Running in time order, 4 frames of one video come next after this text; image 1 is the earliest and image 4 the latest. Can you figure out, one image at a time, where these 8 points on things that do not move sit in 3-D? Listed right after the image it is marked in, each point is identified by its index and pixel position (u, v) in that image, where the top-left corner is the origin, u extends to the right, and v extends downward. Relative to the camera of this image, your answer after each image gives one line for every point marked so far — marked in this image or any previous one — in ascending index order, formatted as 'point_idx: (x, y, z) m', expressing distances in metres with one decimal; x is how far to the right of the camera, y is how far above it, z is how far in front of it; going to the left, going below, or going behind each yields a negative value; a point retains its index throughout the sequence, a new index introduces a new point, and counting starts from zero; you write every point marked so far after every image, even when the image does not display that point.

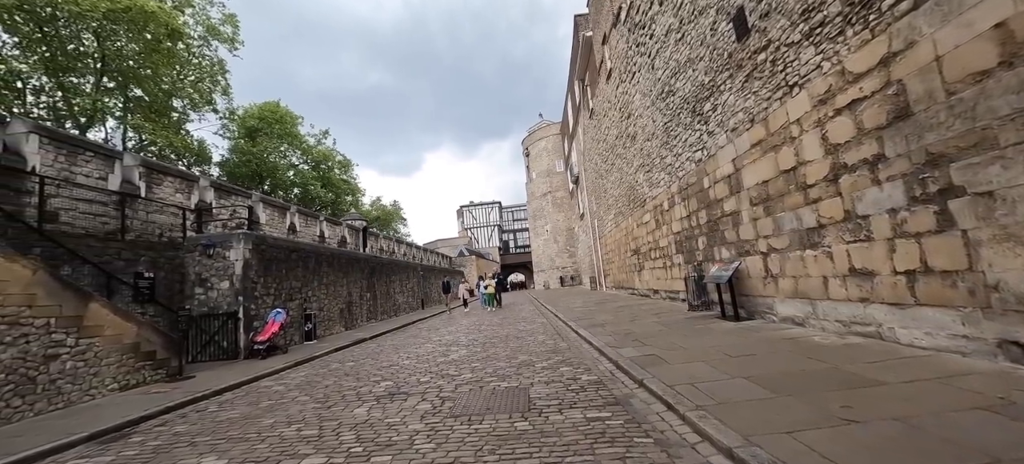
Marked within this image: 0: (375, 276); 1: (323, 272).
0: (-5.8, -1.8, +15.8) m
1: (-5.9, -1.3, +11.8) m
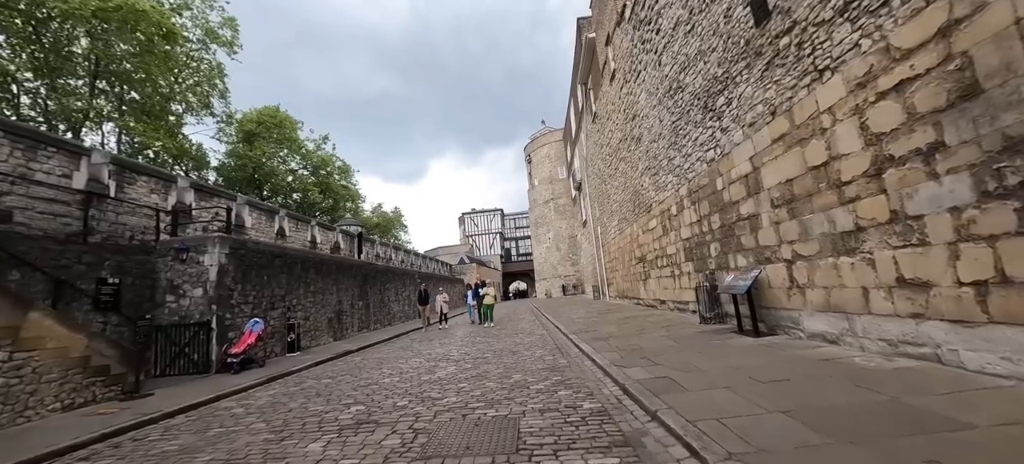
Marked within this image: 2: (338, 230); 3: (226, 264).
0: (-5.8, -2.1, +15.1) m
1: (-6.0, -1.4, +11.2) m
2: (-7.5, +0.1, +16.2) m
3: (-6.2, -0.7, +8.1) m
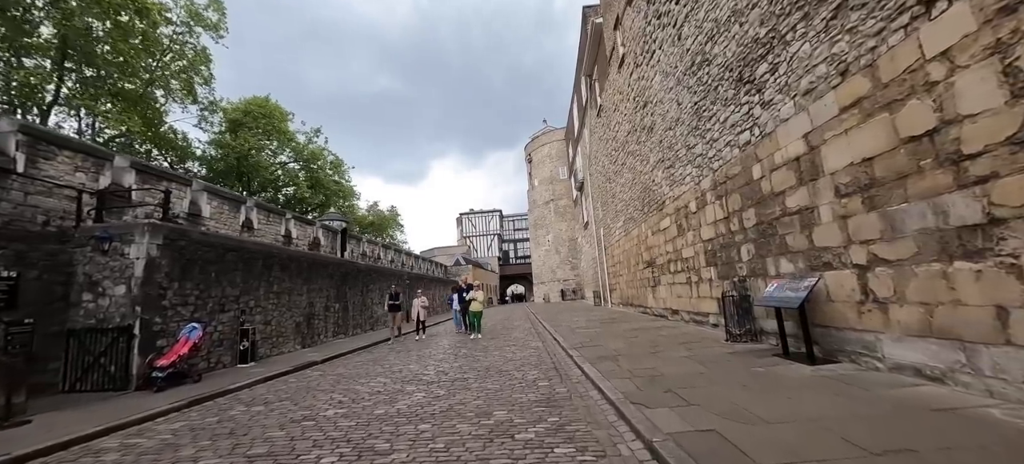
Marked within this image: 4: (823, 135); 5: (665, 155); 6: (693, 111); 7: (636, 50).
0: (-6.0, -1.9, +13.8) m
1: (-6.2, -1.2, +9.8) m
2: (-7.6, +0.3, +14.8) m
3: (-6.3, -0.5, +6.7) m
4: (+3.9, +1.2, +4.7) m
5: (+4.1, +2.1, +10.2) m
6: (+3.9, +2.6, +8.2) m
7: (+3.8, +5.7, +11.6) m
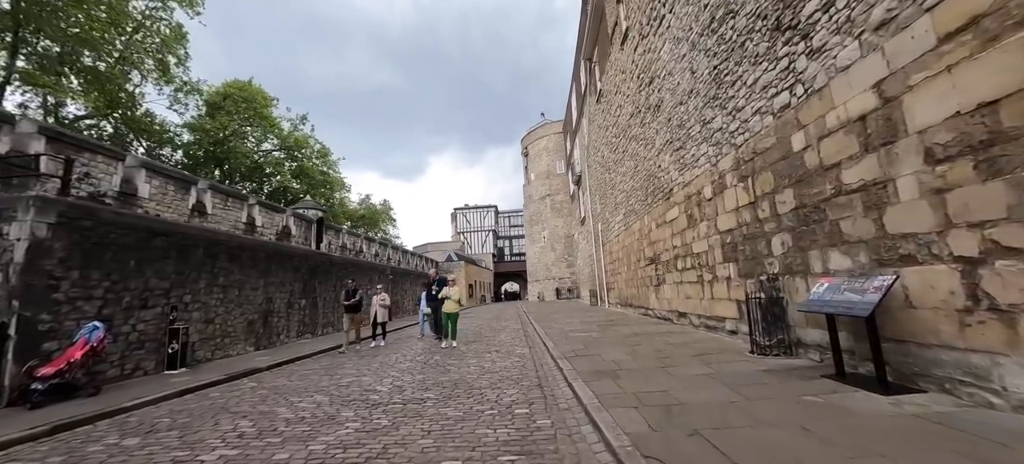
0: (-6.4, -1.5, +12.4) m
1: (-6.6, -0.8, +8.5) m
2: (-8.0, +0.7, +13.5) m
3: (-6.7, -0.1, +5.4) m
4: (+3.6, +1.4, +3.4) m
5: (+3.8, +2.3, +8.9) m
6: (+3.7, +2.8, +6.9) m
7: (+3.6, +5.9, +10.4) m
